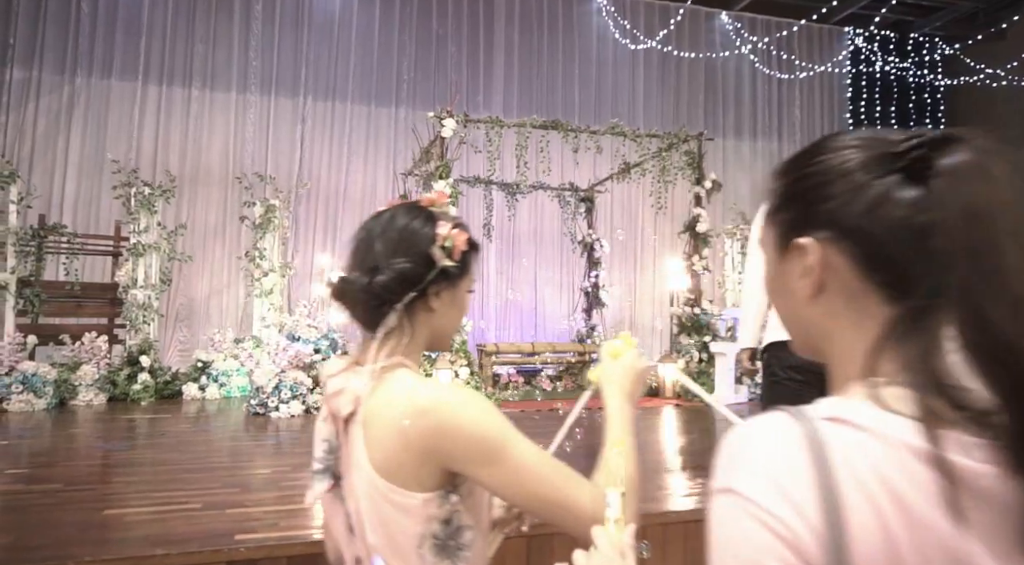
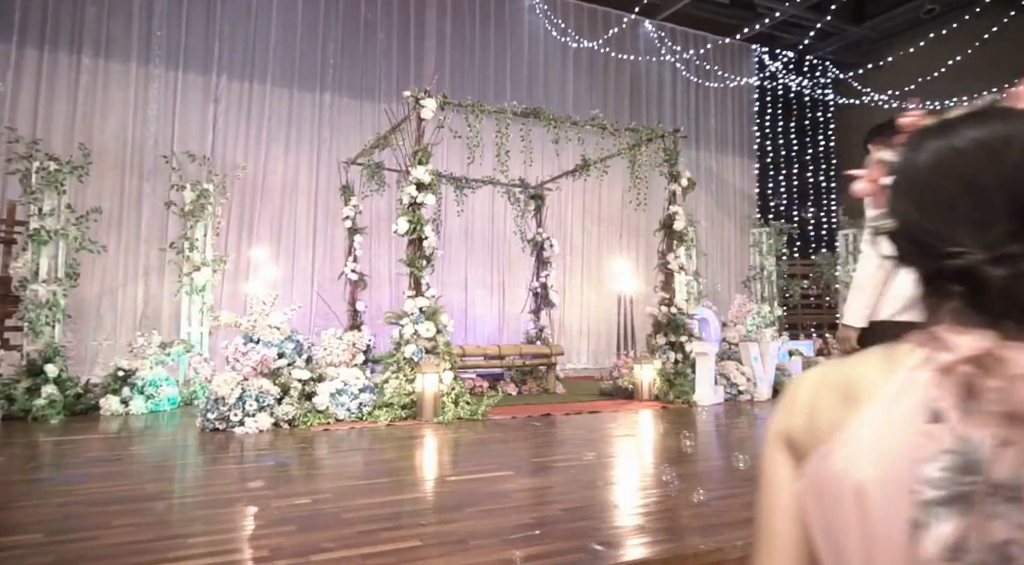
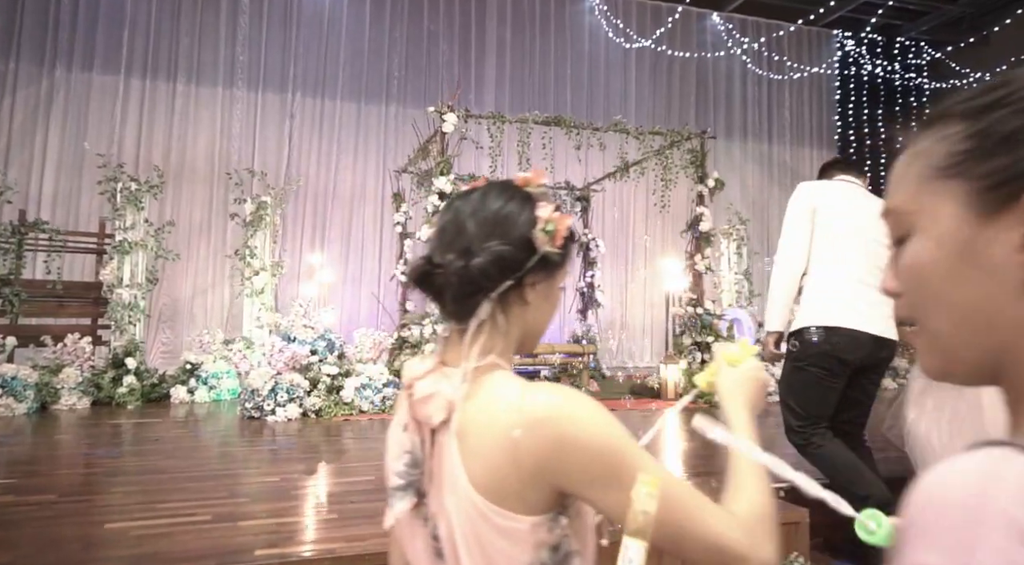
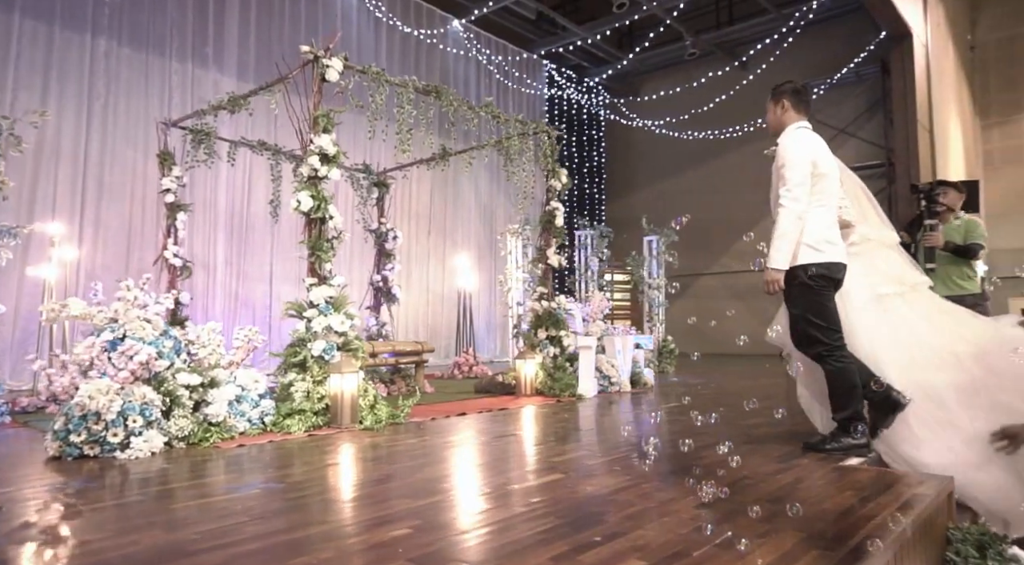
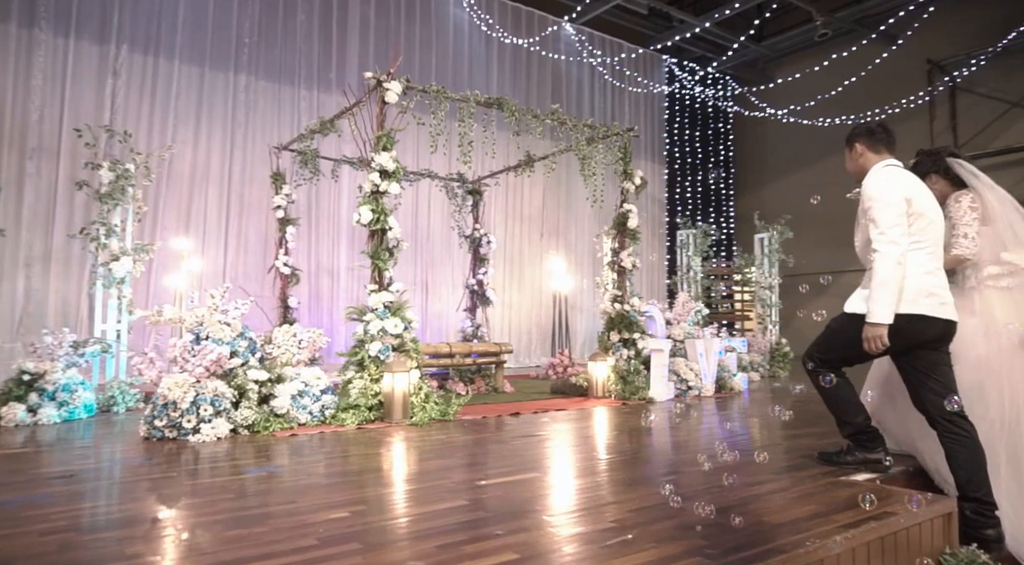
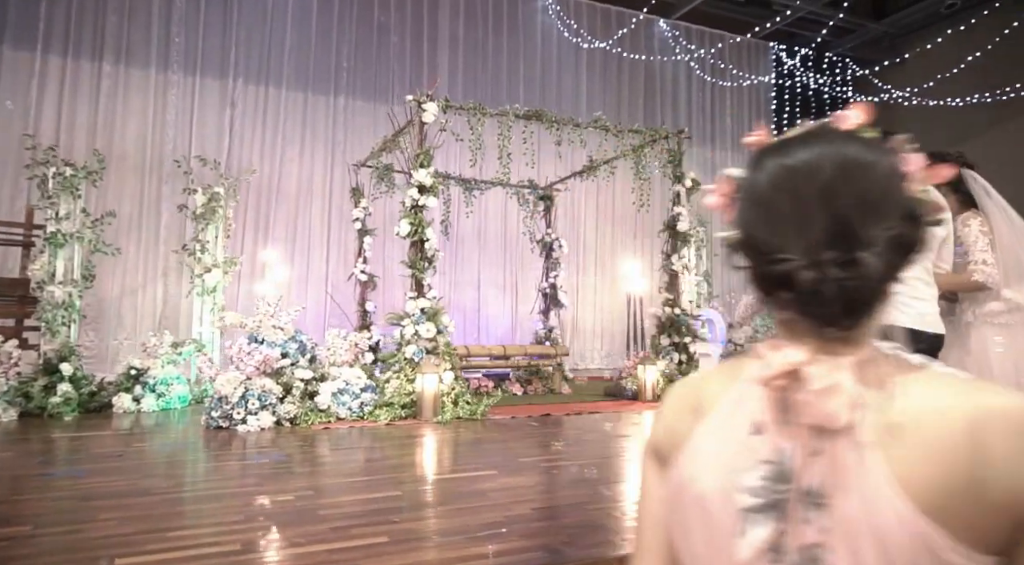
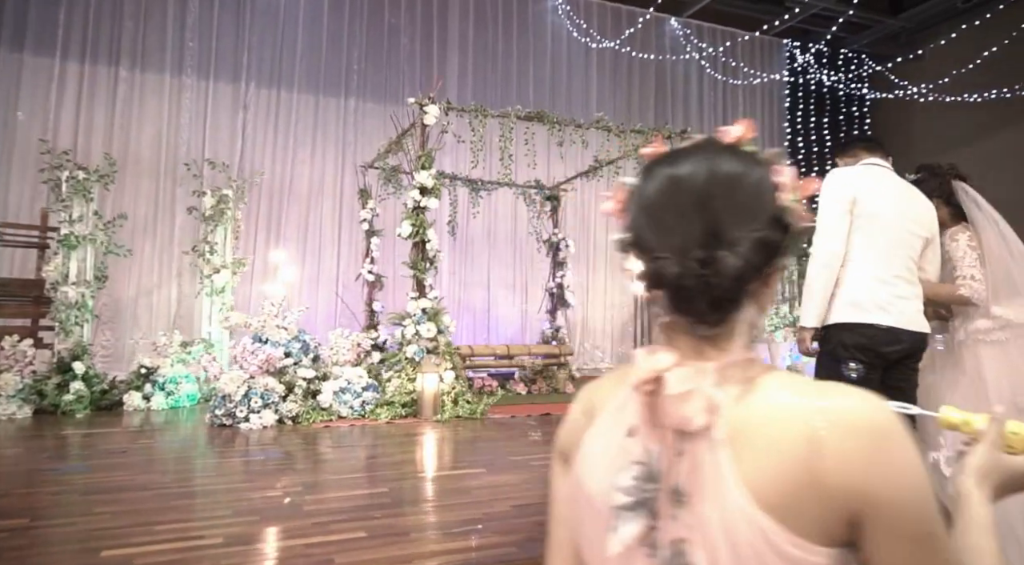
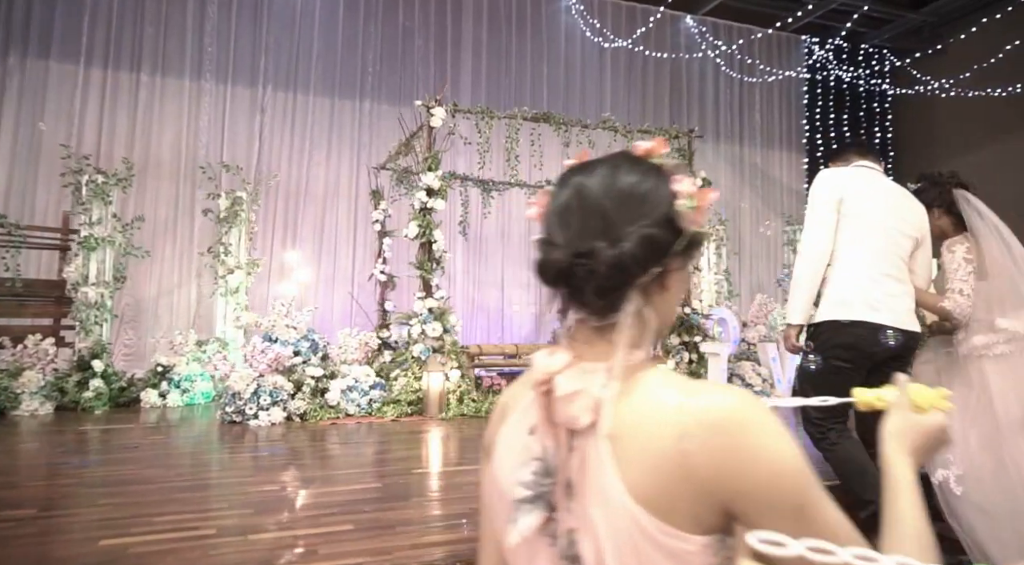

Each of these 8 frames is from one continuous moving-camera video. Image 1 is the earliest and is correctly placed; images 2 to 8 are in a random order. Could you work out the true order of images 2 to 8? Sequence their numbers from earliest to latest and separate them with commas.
3, 8, 7, 6, 2, 5, 4
